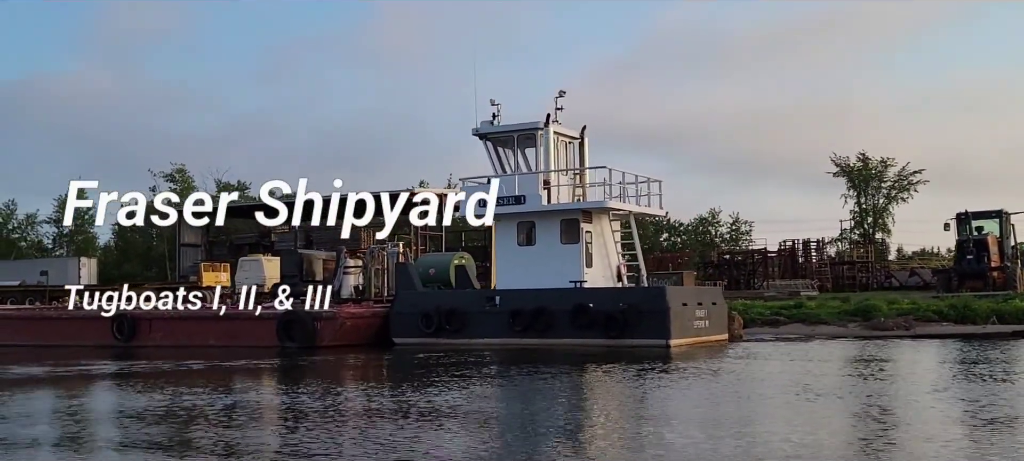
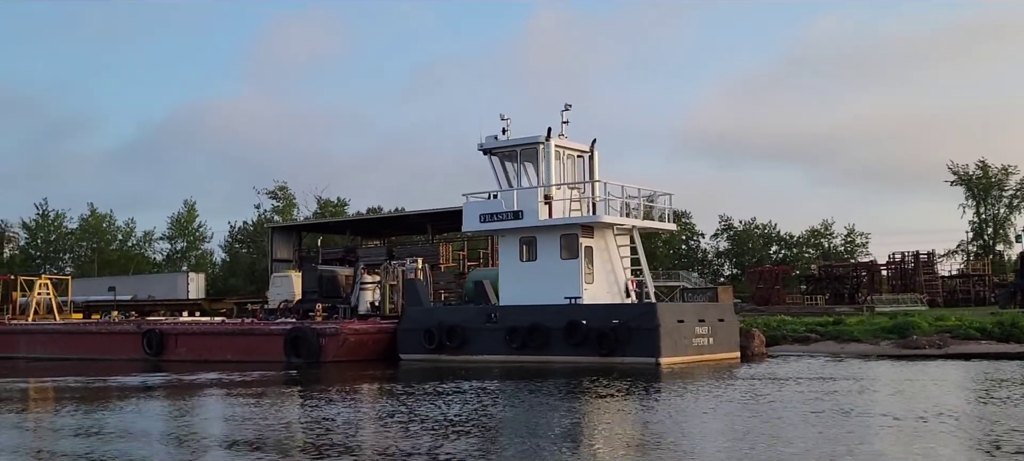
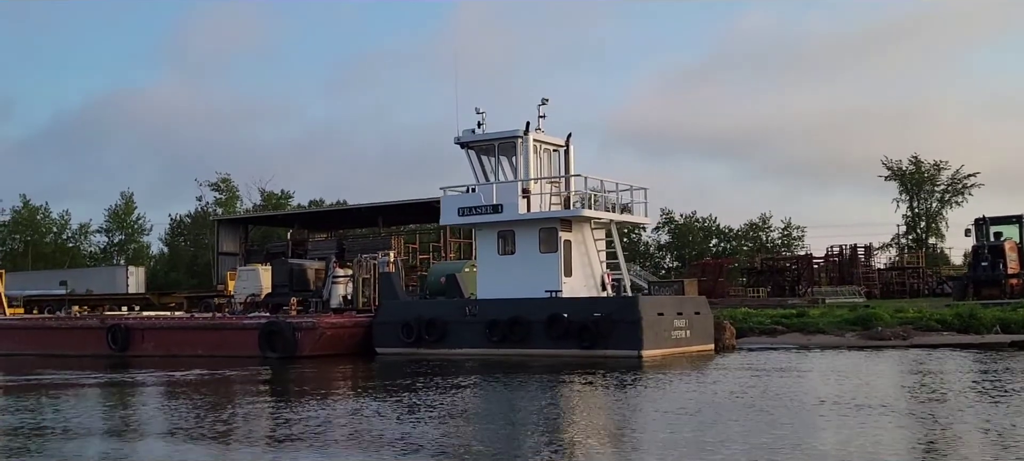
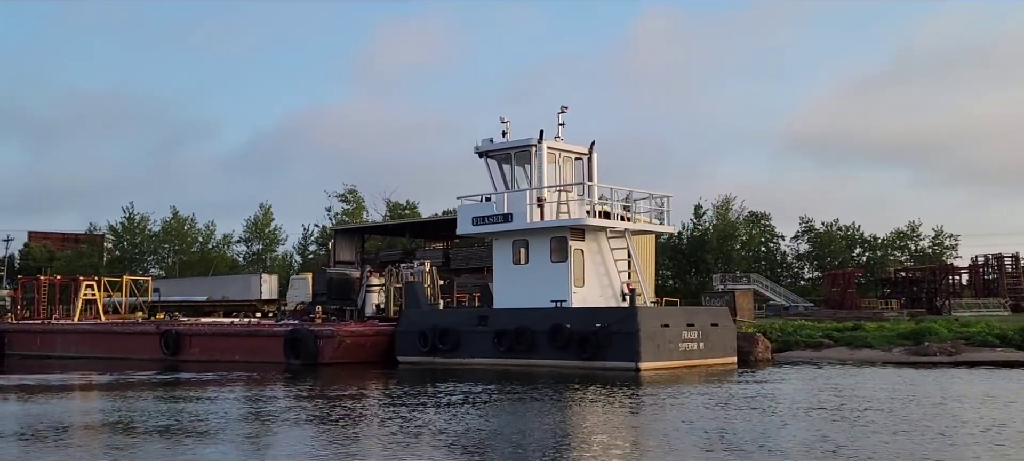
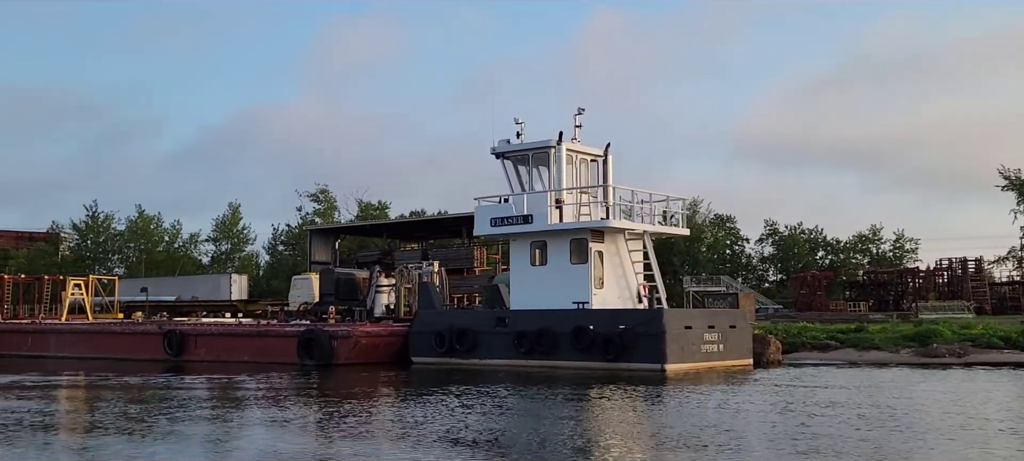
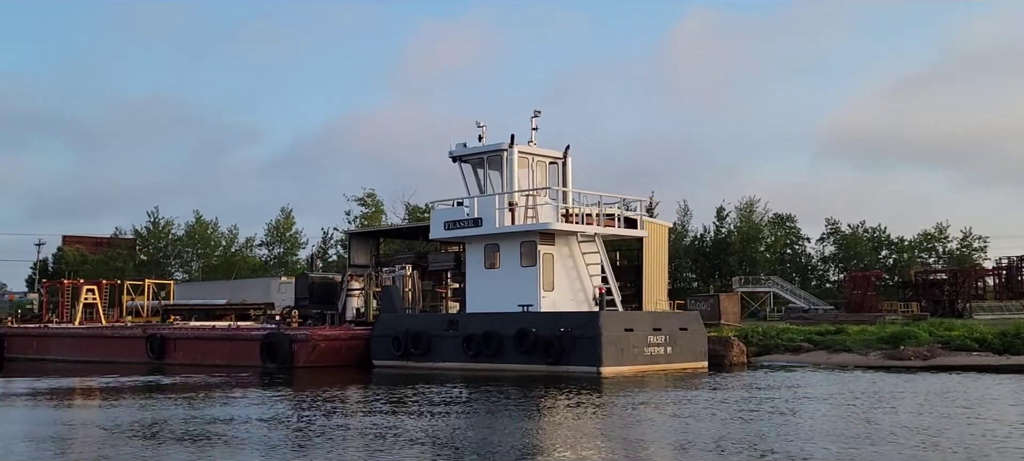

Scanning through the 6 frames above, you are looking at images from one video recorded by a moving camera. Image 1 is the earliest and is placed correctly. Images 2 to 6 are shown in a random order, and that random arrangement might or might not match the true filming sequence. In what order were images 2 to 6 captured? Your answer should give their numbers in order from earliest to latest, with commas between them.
3, 2, 5, 4, 6
